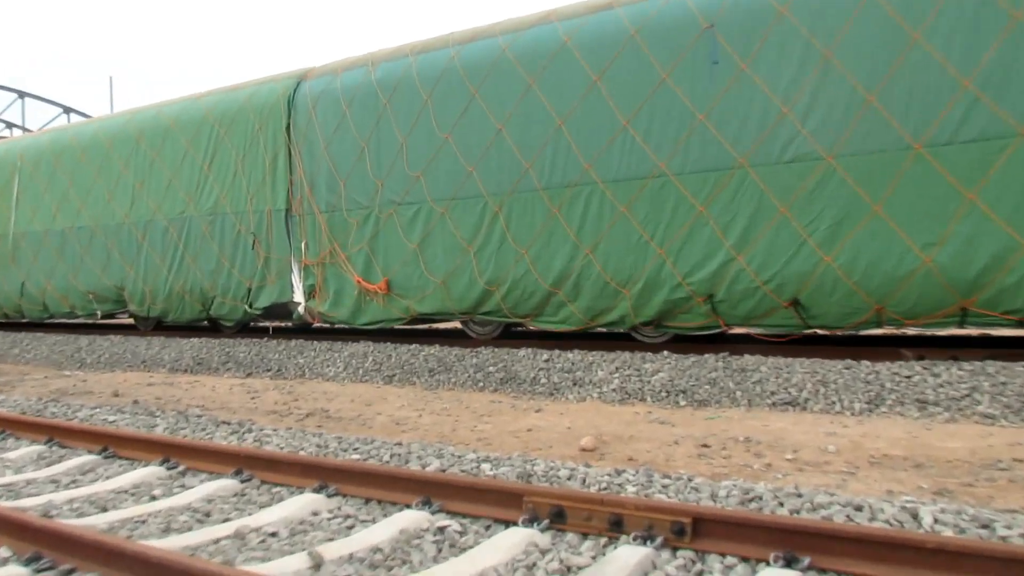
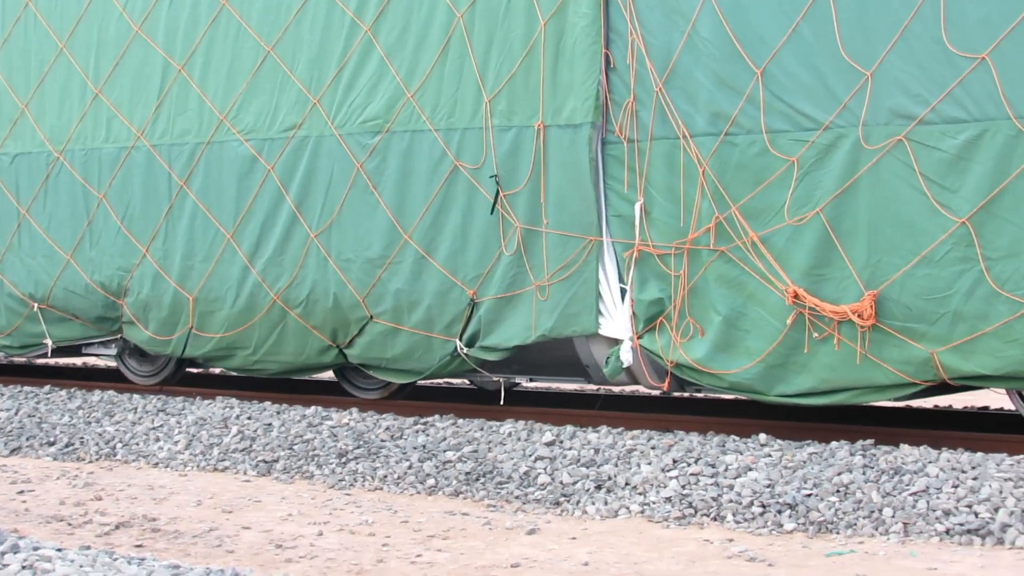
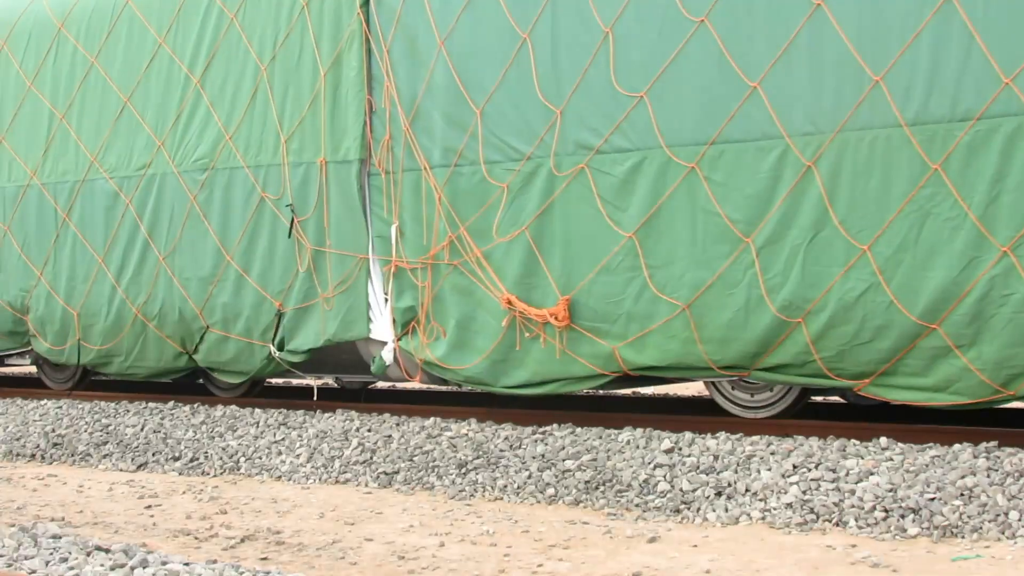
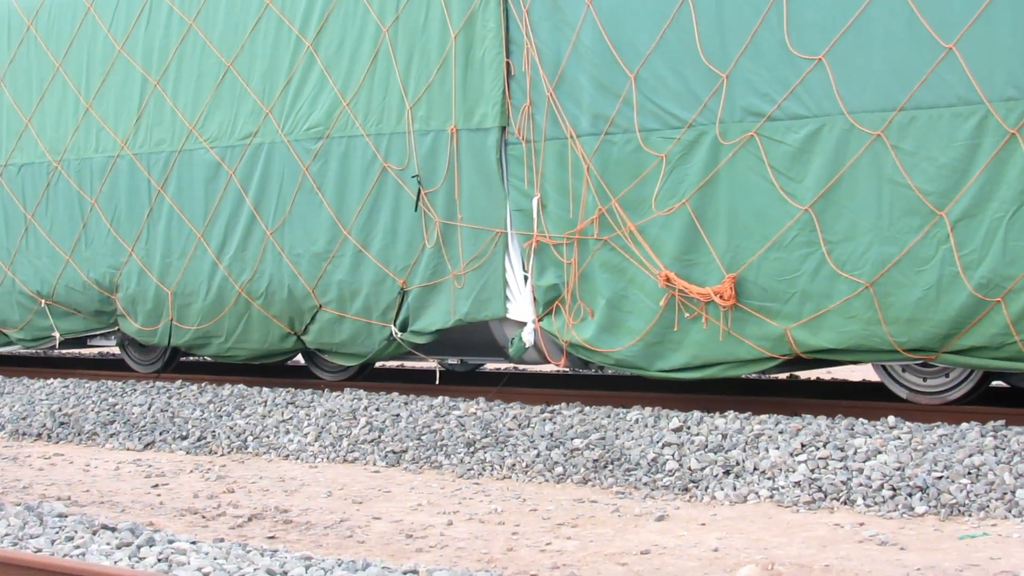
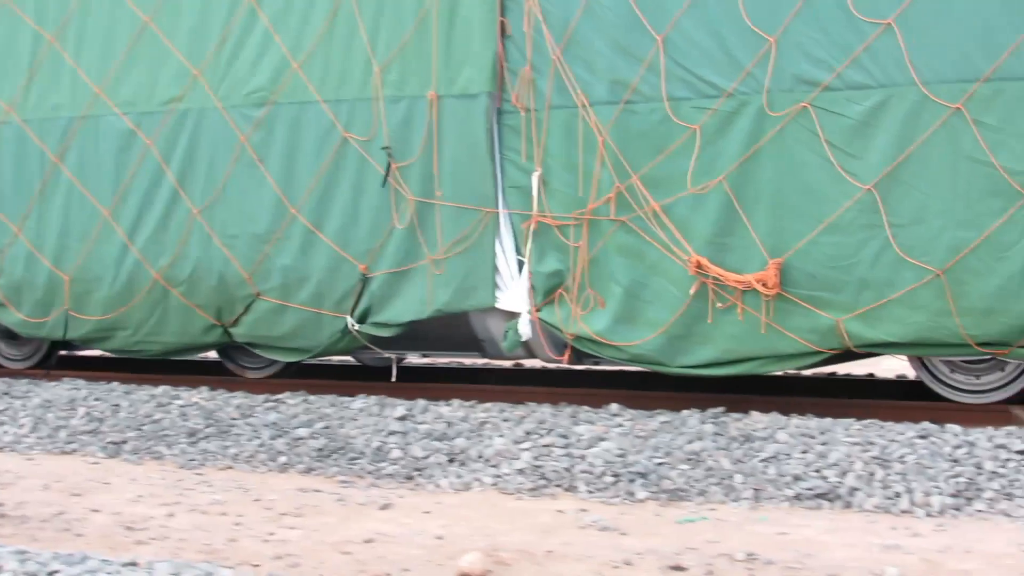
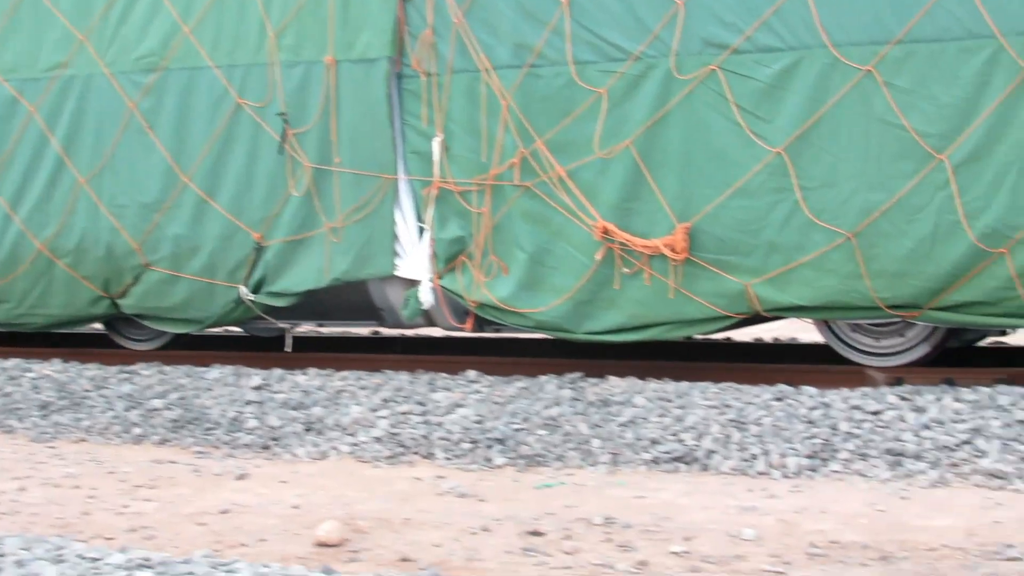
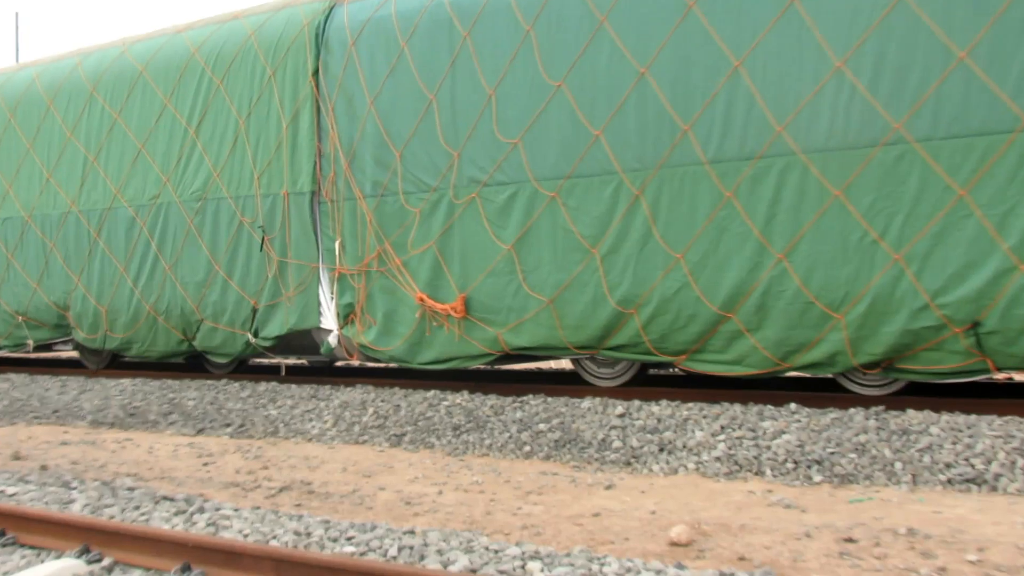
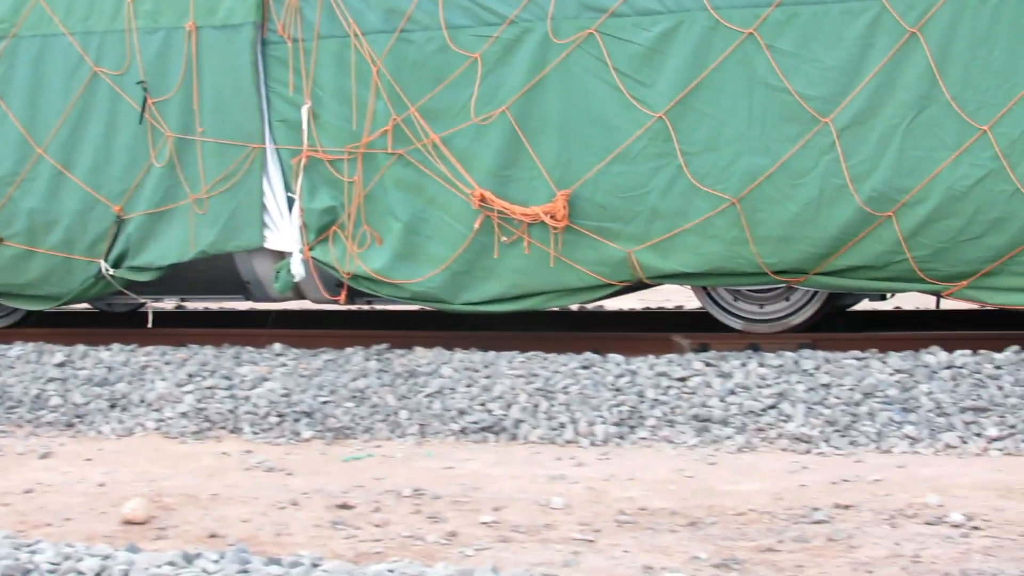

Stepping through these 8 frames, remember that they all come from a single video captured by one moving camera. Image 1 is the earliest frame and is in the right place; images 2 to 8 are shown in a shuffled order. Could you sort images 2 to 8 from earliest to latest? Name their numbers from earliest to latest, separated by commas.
7, 3, 4, 2, 5, 6, 8
